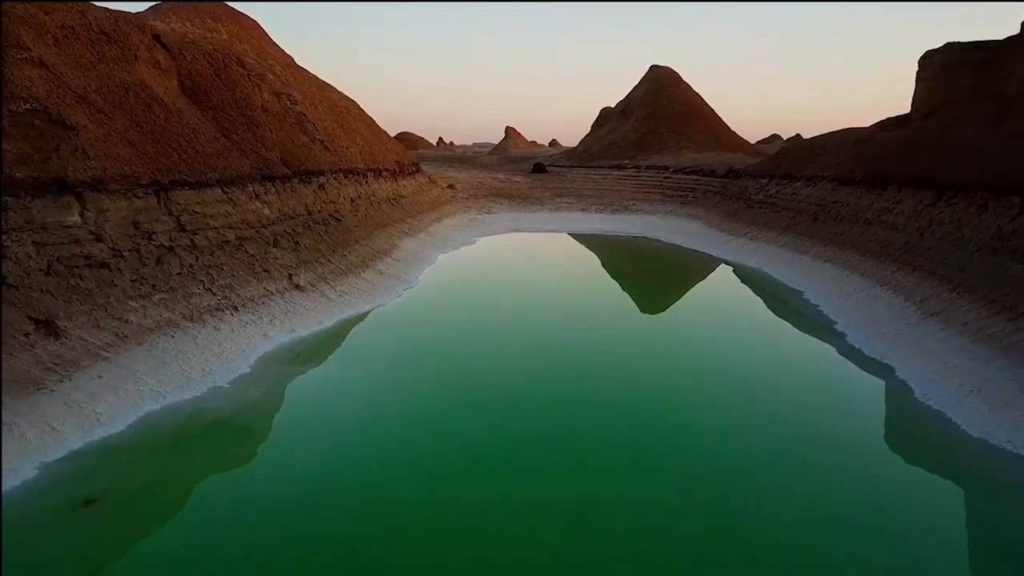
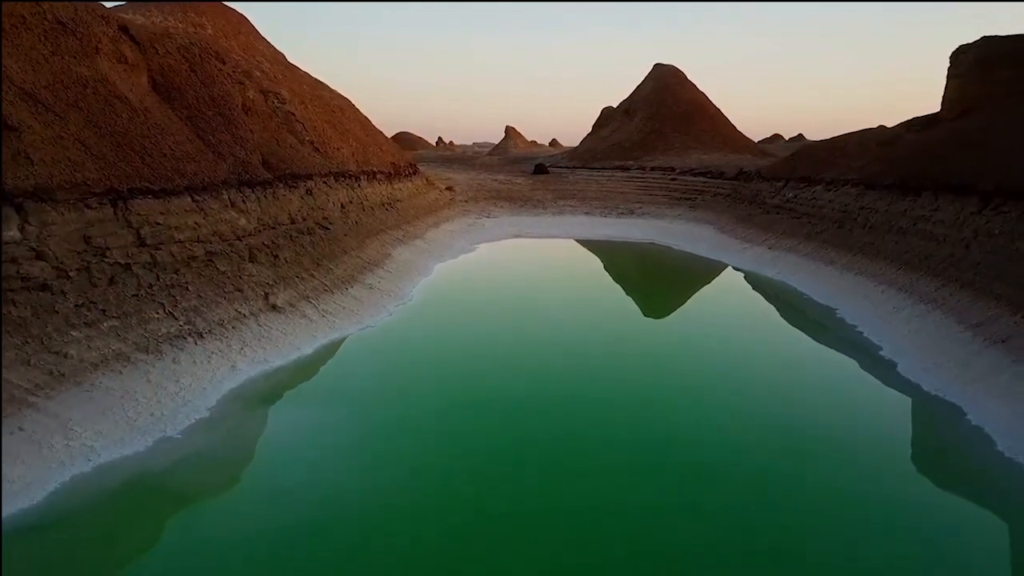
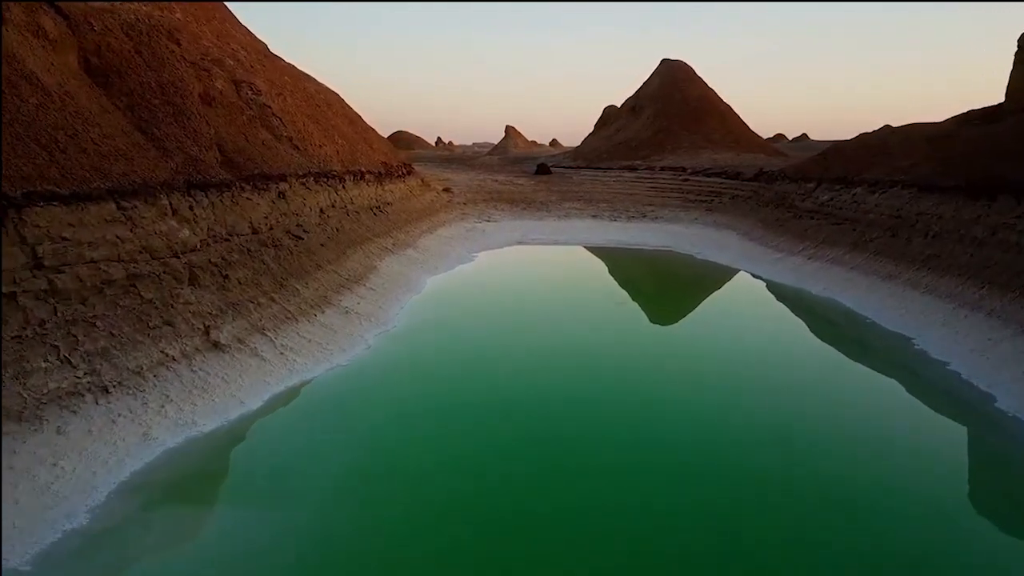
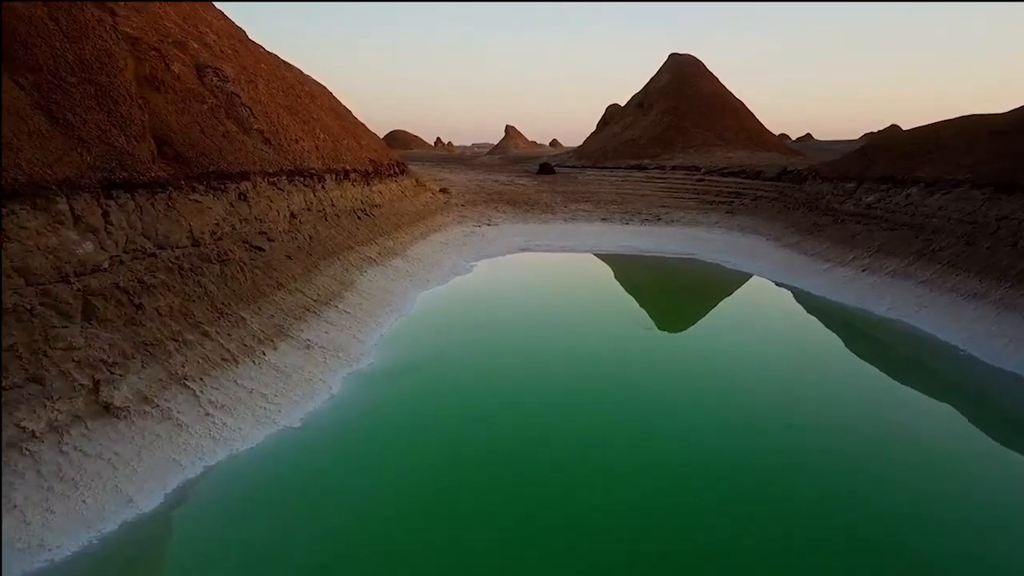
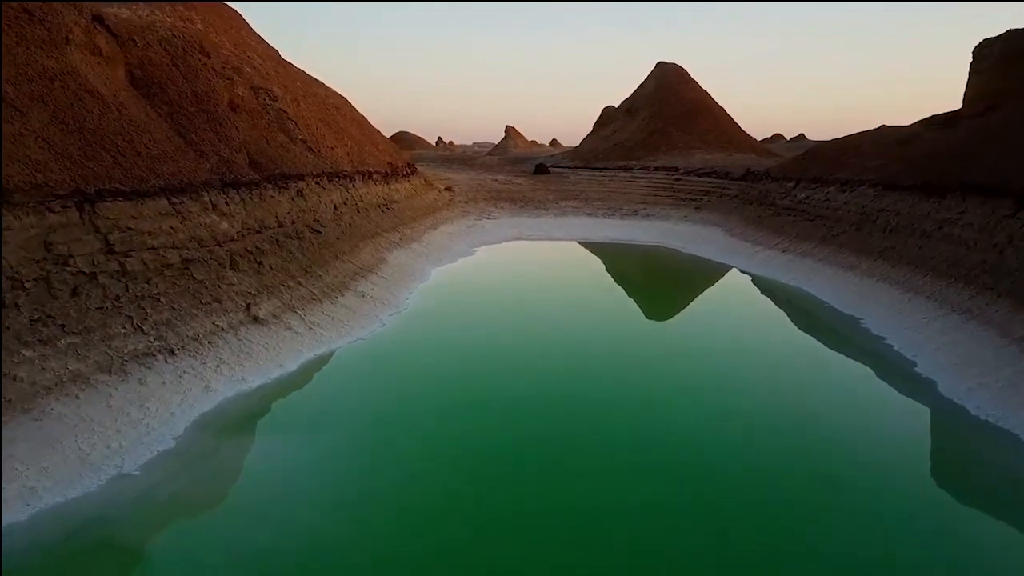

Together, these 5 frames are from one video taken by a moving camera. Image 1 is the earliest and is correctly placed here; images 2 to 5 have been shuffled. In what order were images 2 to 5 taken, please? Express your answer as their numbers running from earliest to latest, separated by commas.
2, 5, 3, 4
